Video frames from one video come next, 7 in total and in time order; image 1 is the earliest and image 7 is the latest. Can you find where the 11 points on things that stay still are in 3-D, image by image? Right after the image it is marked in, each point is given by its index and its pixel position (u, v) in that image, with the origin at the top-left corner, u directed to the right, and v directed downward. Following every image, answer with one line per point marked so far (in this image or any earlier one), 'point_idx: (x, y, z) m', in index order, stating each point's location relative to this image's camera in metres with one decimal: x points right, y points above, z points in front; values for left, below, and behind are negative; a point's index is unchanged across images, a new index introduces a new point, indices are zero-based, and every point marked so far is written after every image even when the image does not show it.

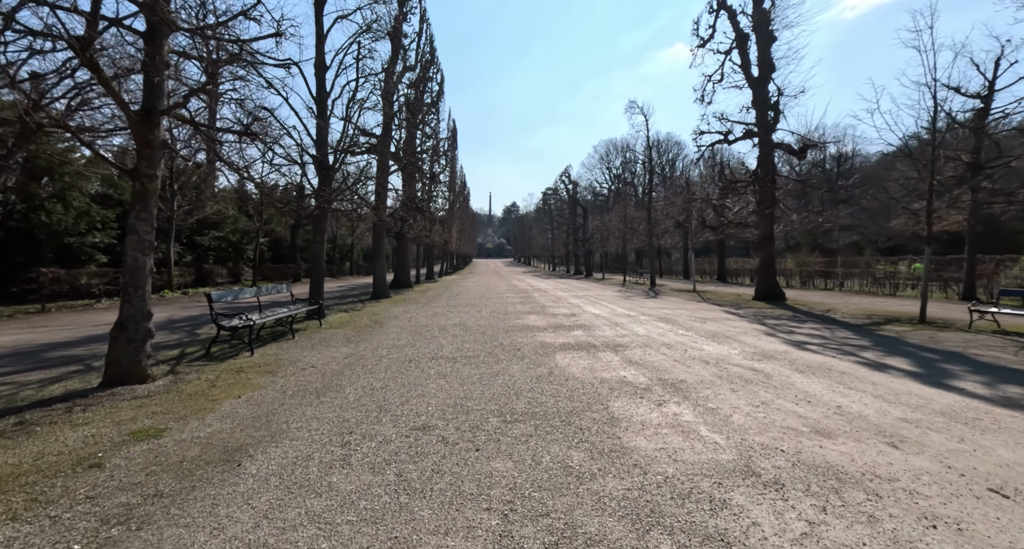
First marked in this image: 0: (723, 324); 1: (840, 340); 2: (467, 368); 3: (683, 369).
0: (+4.9, -1.2, +11.2) m
1: (+6.4, -1.3, +9.3) m
2: (-0.6, -1.3, +6.8) m
3: (+2.2, -1.2, +6.3) m
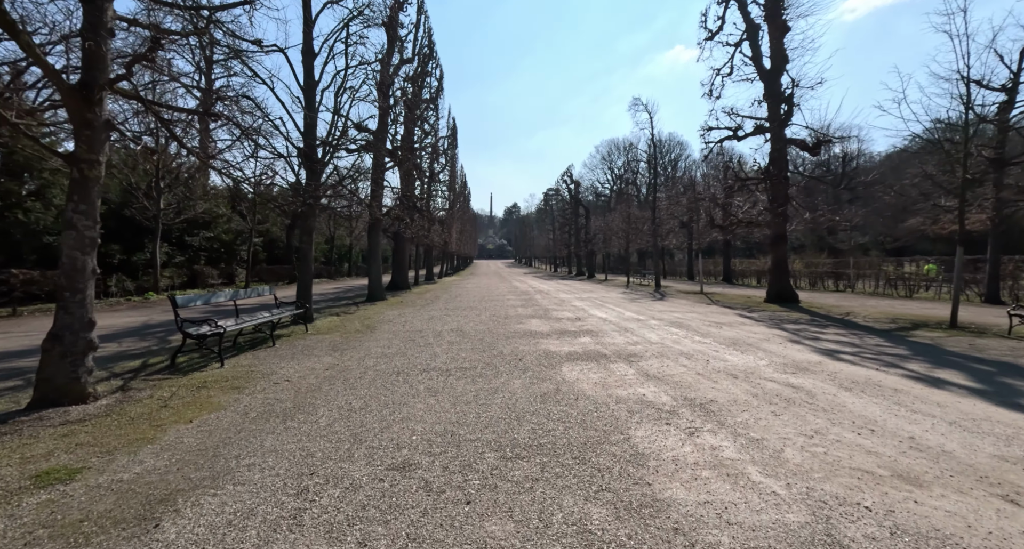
0: (+4.9, -1.2, +10.4) m
1: (+6.4, -1.3, +8.5) m
2: (-0.6, -1.3, +5.9) m
3: (+2.3, -1.3, +5.5) m
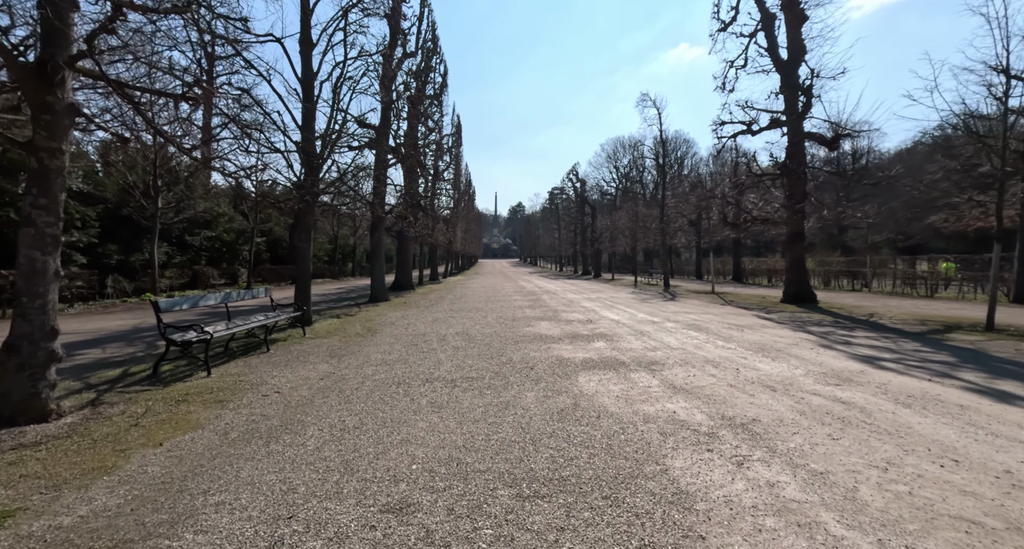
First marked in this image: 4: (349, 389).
0: (+5.1, -1.2, +9.7) m
1: (+6.5, -1.3, +7.8) m
2: (-0.5, -1.4, +5.4) m
3: (+2.4, -1.3, +4.9) m
4: (-2.0, -1.4, +5.8) m
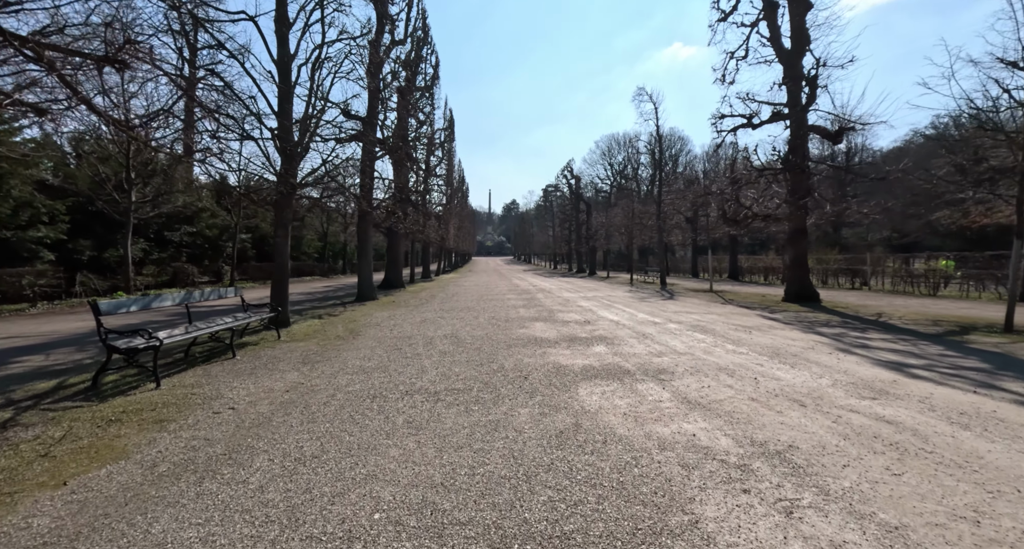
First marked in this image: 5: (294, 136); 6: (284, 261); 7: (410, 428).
0: (+5.0, -1.2, +9.1) m
1: (+6.4, -1.3, +7.2) m
2: (-0.6, -1.3, +4.6) m
3: (+2.3, -1.3, +4.2) m
4: (-2.1, -1.4, +5.1) m
5: (-4.8, +3.0, +10.5) m
6: (-5.1, +0.3, +10.8) m
7: (-0.9, -1.4, +4.3) m
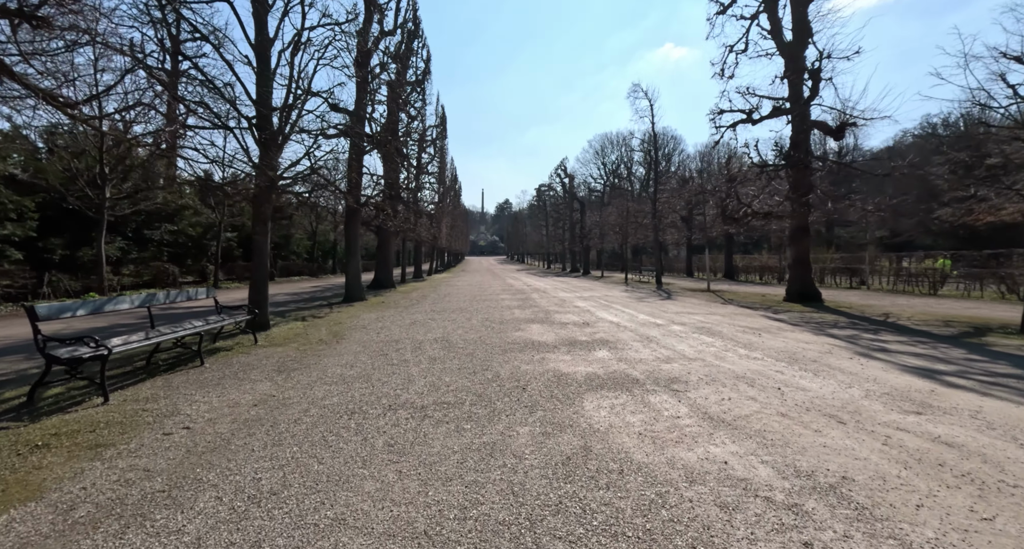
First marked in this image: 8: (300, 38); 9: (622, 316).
0: (+4.9, -1.1, +8.5) m
1: (+6.4, -1.2, +6.7) m
2: (-0.6, -1.3, +4.0) m
3: (+2.3, -1.3, +3.6) m
4: (-2.1, -1.4, +4.4) m
5: (-4.9, +3.1, +9.9) m
6: (-5.3, +0.3, +10.1) m
7: (-0.9, -1.4, +3.7) m
8: (-4.2, +4.7, +9.5) m
9: (+2.8, -1.1, +12.4) m
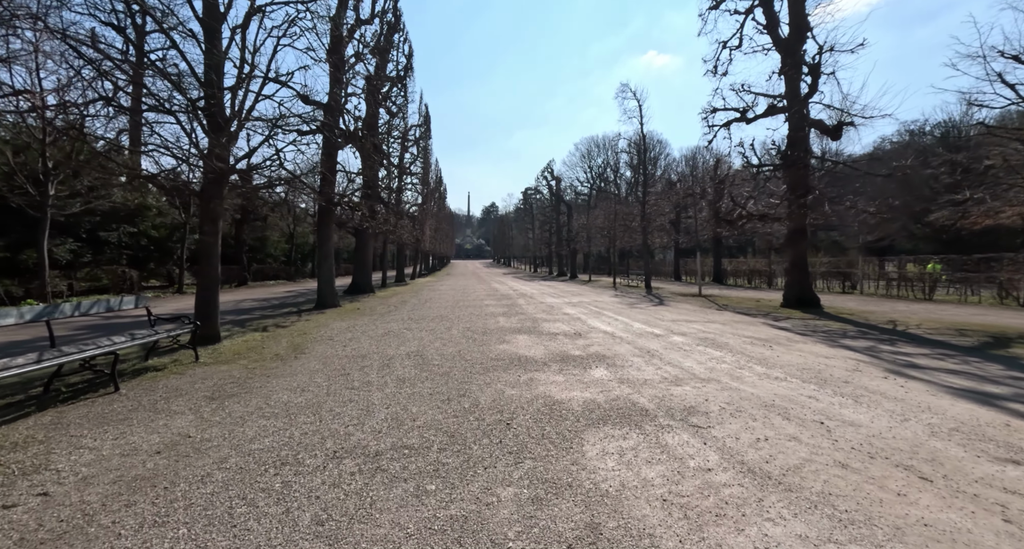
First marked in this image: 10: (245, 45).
0: (+4.6, -1.2, +7.6) m
1: (+6.1, -1.3, +5.8) m
2: (-0.7, -1.4, +3.0) m
3: (+2.2, -1.3, +2.6) m
4: (-2.2, -1.4, +3.3) m
5: (-5.2, +3.0, +8.7) m
6: (-5.6, +0.2, +9.0) m
7: (-1.0, -1.4, +2.6) m
8: (-4.5, +4.6, +8.3) m
9: (+2.5, -1.2, +11.4) m
10: (-4.6, +4.0, +8.3) m
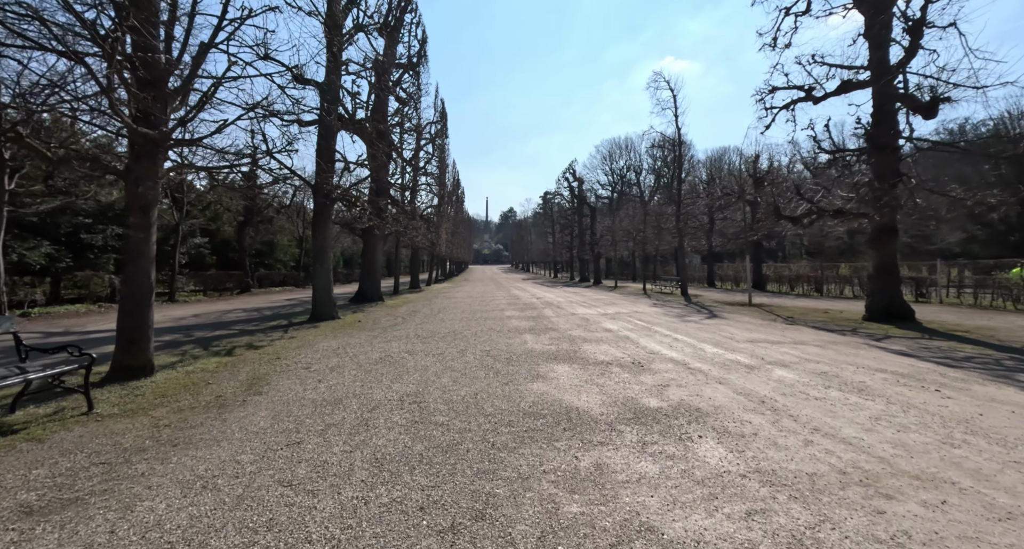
0: (+5.1, -1.3, +4.9) m
1: (+6.5, -1.4, +3.0) m
2: (-0.5, -1.4, +0.4) m
3: (+2.4, -1.3, 0.0) m
4: (-1.9, -1.5, +0.8) m
5: (-4.7, +2.8, +6.4) m
6: (-5.1, +0.1, +6.6) m
7: (-0.8, -1.5, +0.1) m
8: (-4.0, +4.5, +6.0) m
9: (+3.0, -1.3, +8.8) m
10: (-4.1, +3.9, +5.9) m
